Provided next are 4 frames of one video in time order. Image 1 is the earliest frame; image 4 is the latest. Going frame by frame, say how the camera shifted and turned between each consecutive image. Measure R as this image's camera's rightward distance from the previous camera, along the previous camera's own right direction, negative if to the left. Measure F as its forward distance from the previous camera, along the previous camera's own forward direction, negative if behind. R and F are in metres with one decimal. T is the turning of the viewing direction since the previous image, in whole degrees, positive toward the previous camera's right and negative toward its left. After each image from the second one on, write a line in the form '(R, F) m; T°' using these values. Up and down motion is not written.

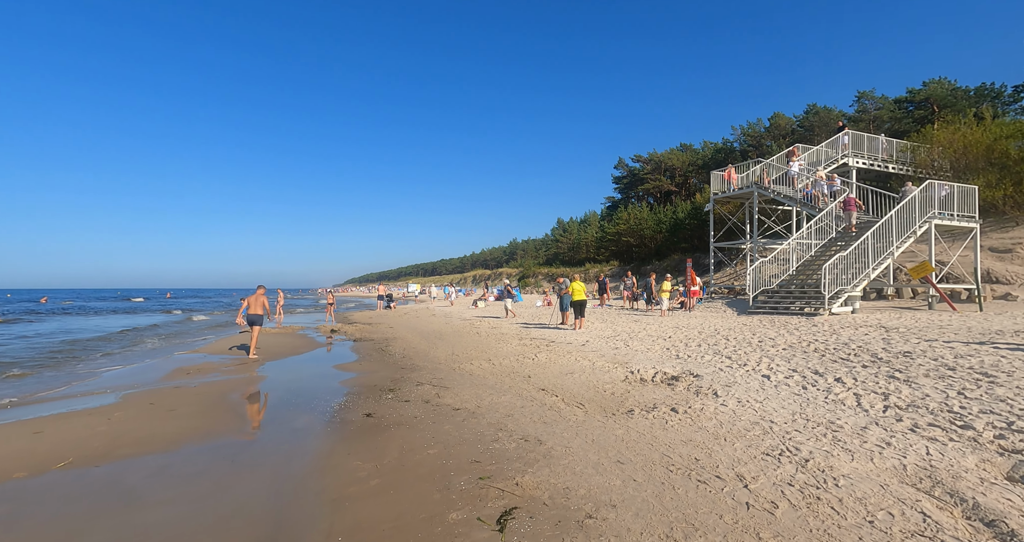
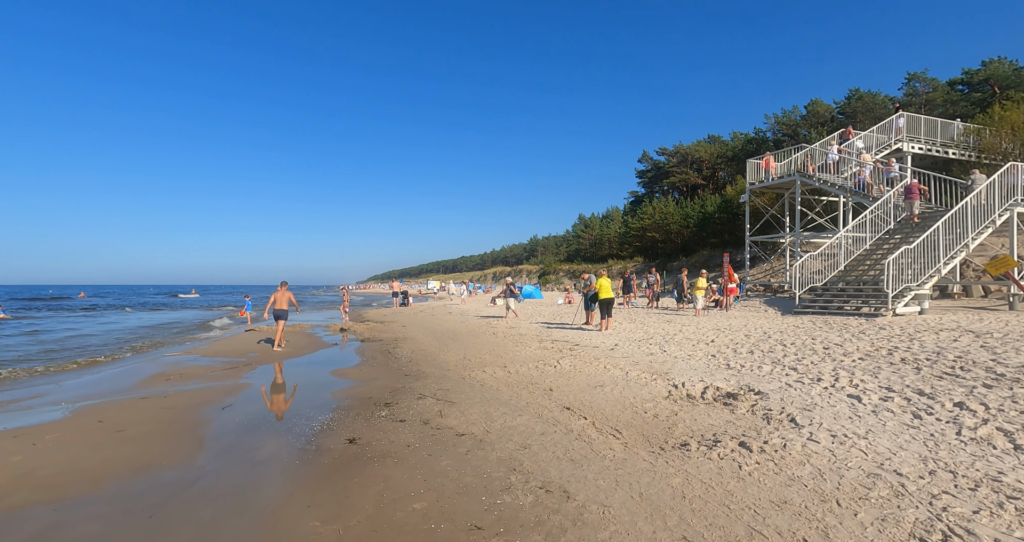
(0.0, +1.3) m; -3°
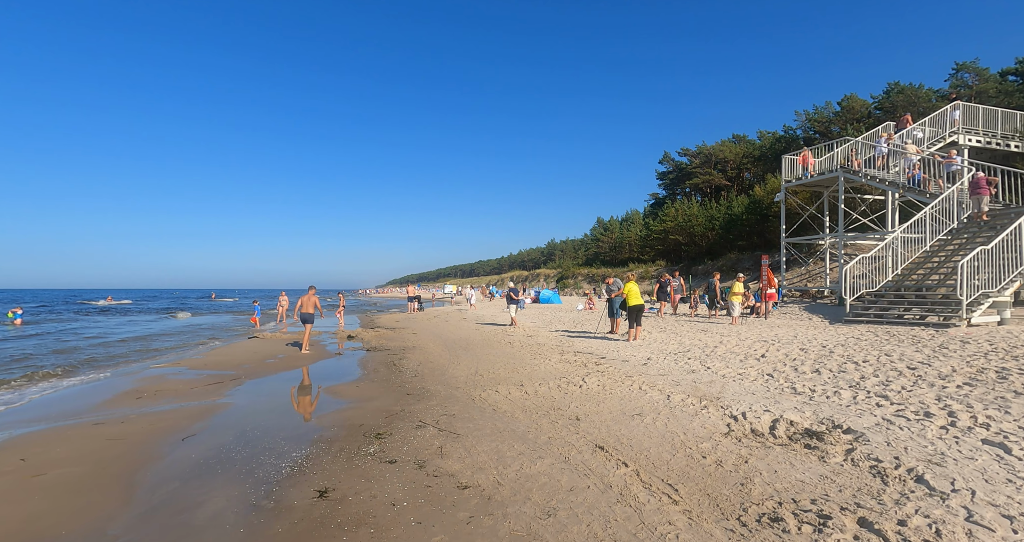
(0.0, +1.2) m; -2°
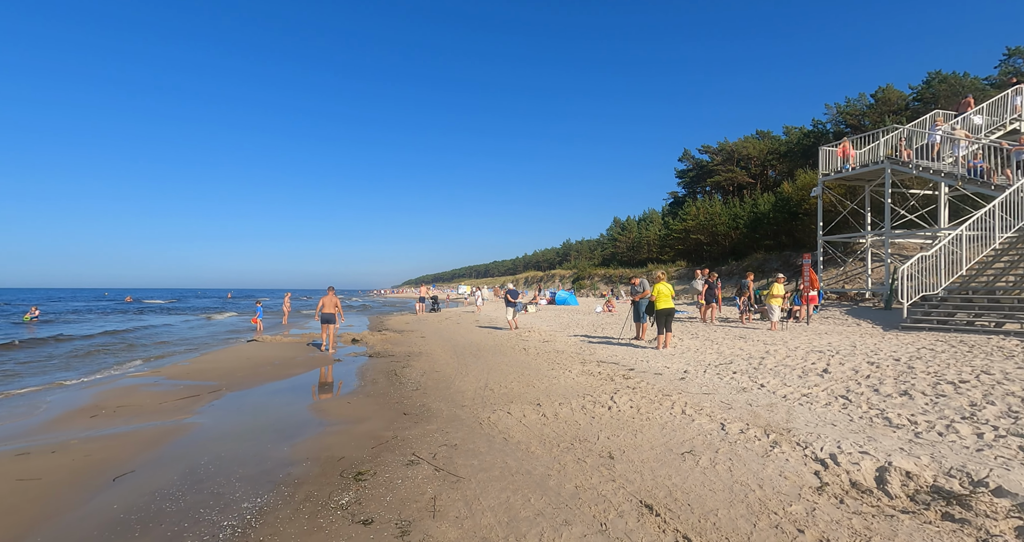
(0.0, +1.2) m; -2°
